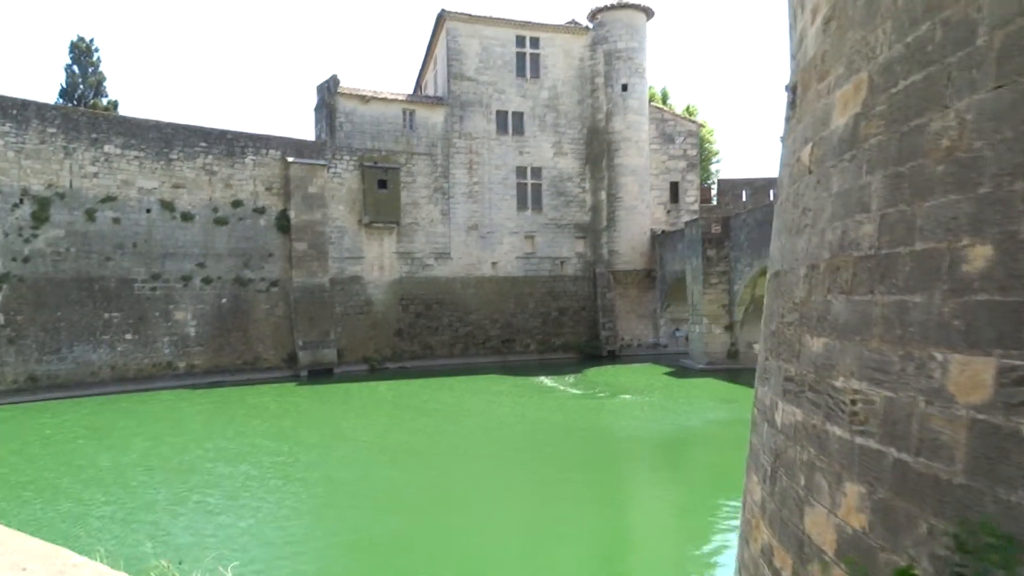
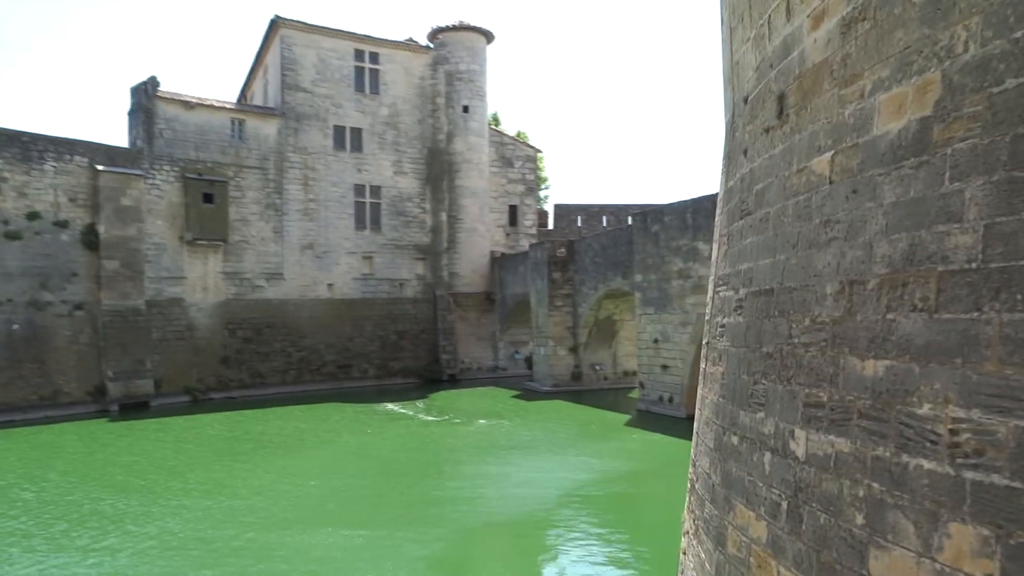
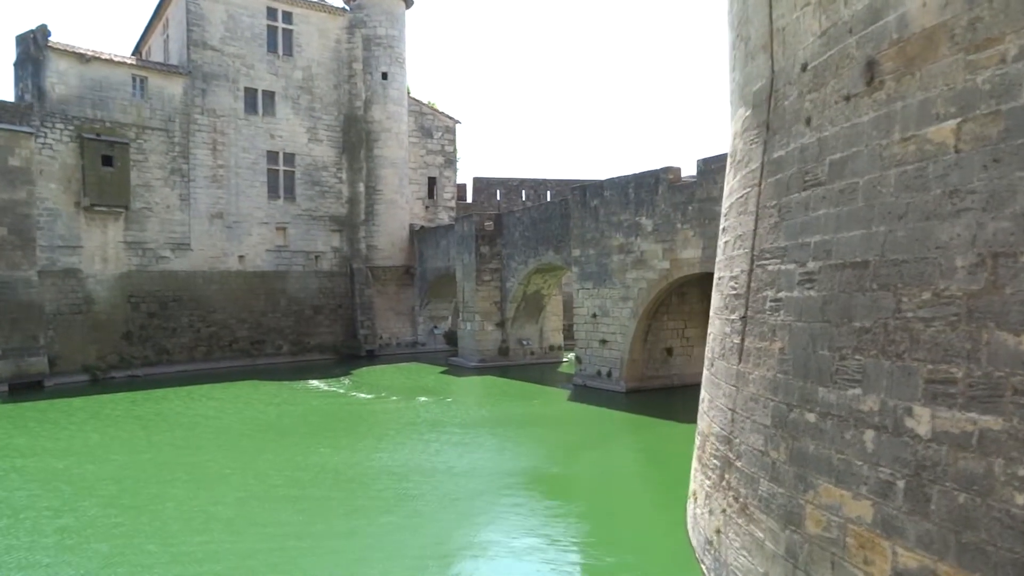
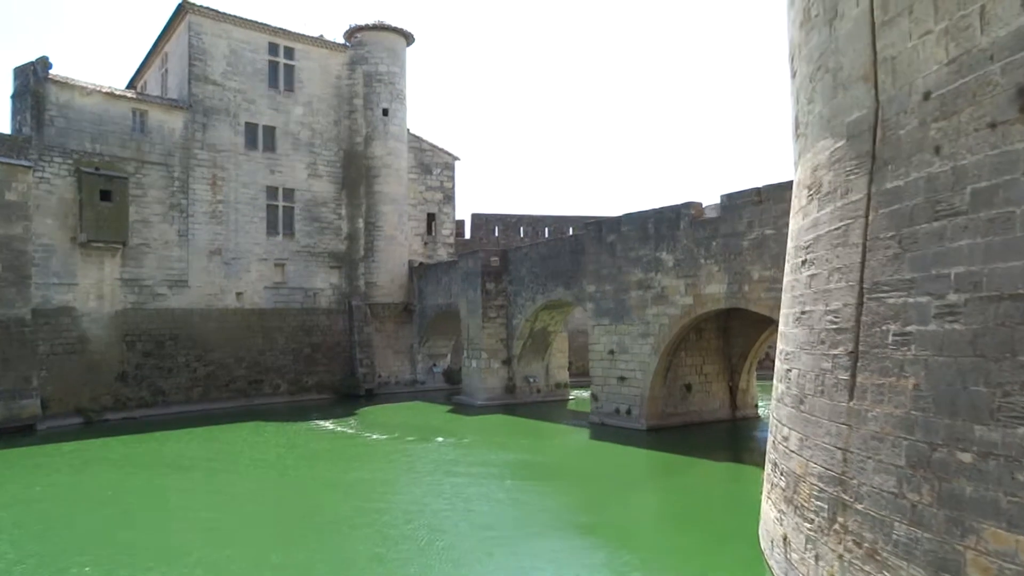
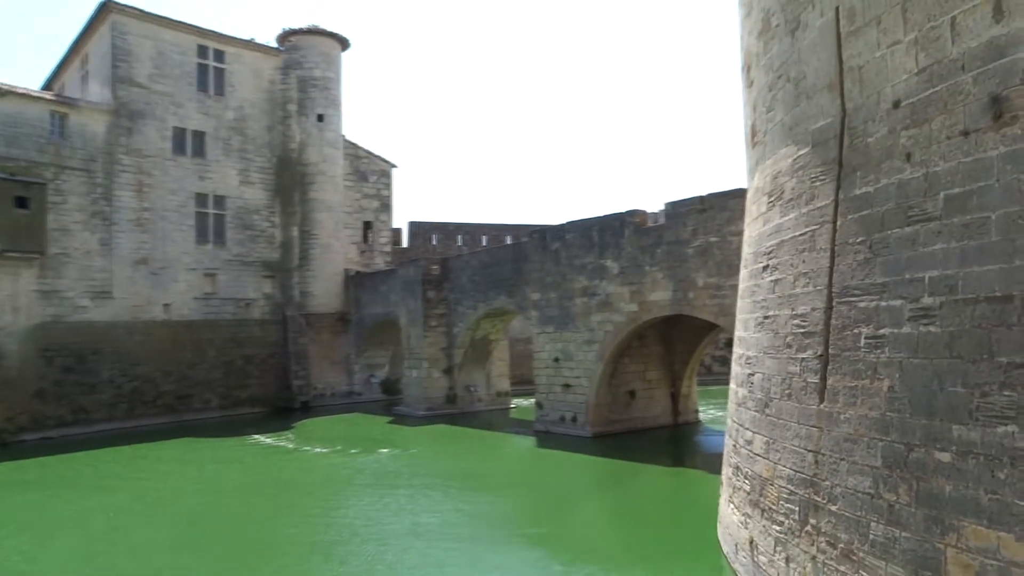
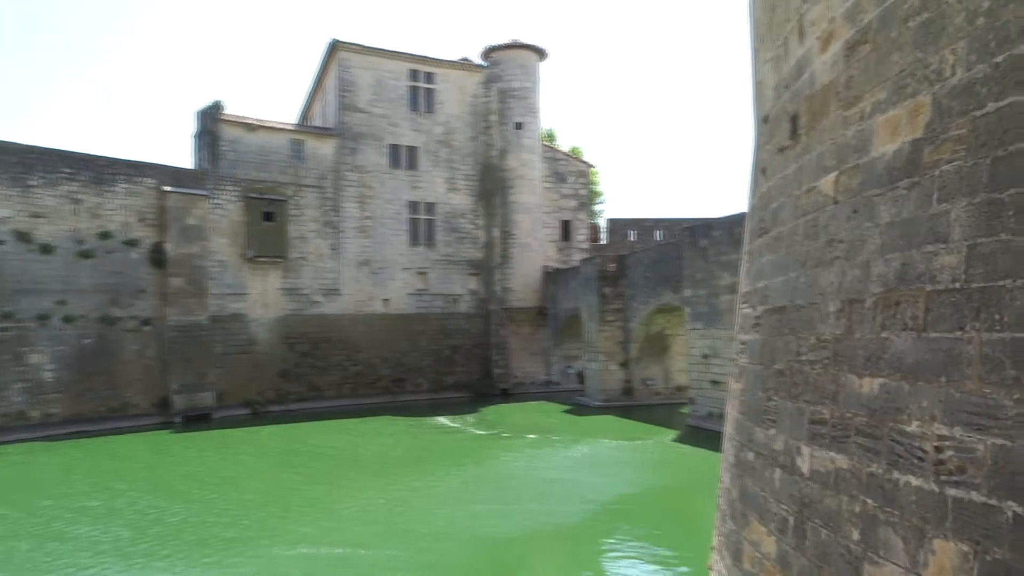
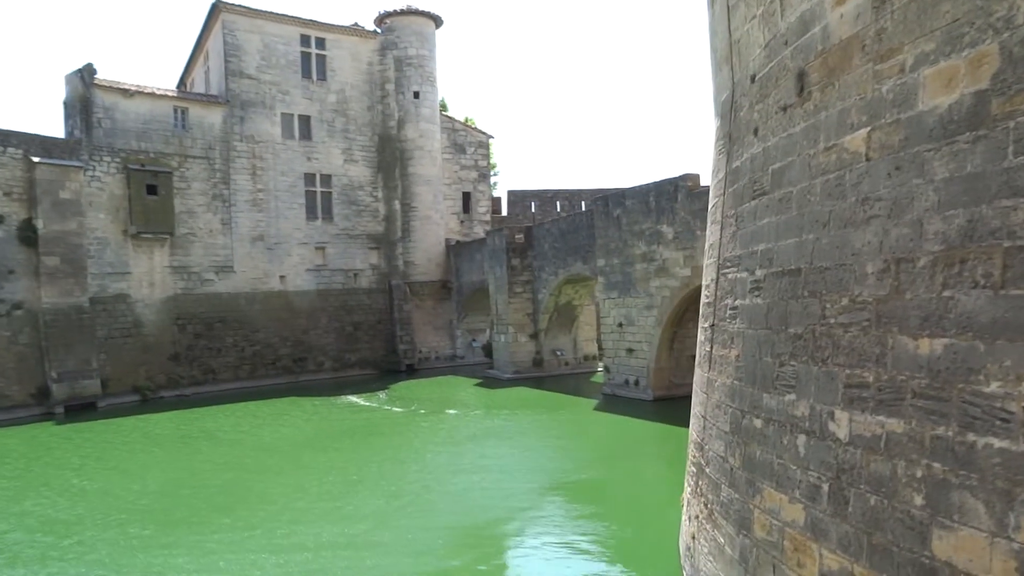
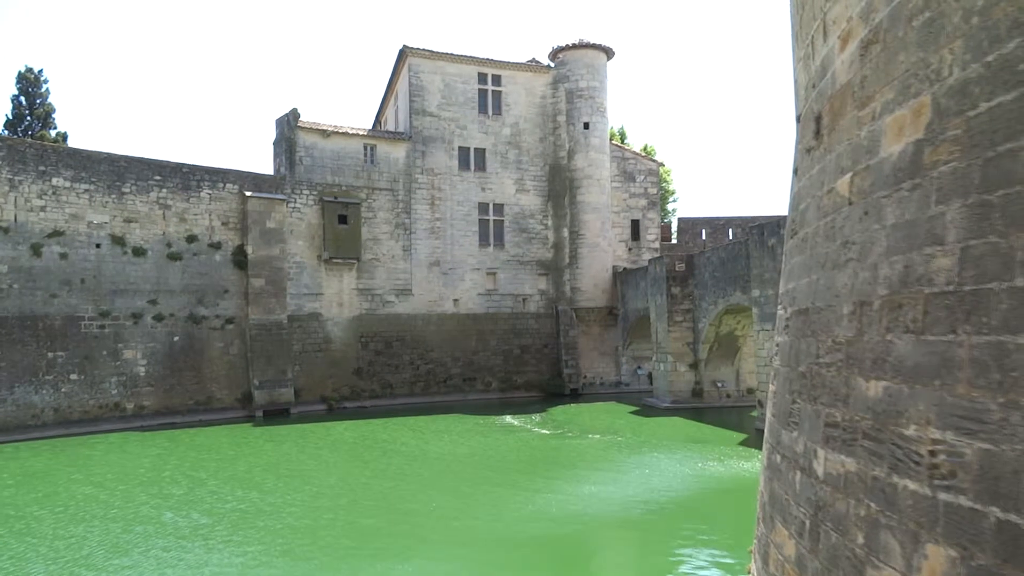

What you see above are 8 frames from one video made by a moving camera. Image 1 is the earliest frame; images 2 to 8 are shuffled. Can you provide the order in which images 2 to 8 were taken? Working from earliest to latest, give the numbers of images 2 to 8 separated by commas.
8, 6, 2, 7, 3, 4, 5
